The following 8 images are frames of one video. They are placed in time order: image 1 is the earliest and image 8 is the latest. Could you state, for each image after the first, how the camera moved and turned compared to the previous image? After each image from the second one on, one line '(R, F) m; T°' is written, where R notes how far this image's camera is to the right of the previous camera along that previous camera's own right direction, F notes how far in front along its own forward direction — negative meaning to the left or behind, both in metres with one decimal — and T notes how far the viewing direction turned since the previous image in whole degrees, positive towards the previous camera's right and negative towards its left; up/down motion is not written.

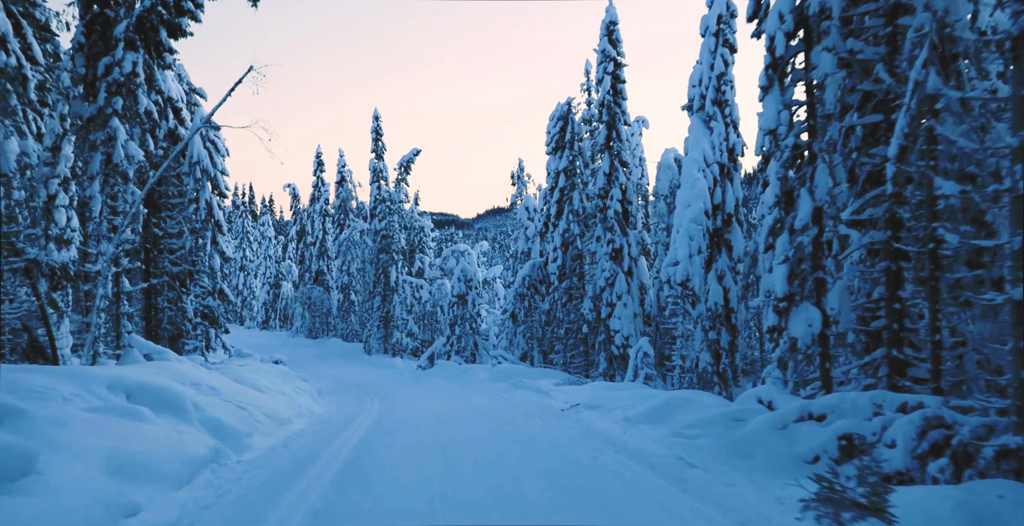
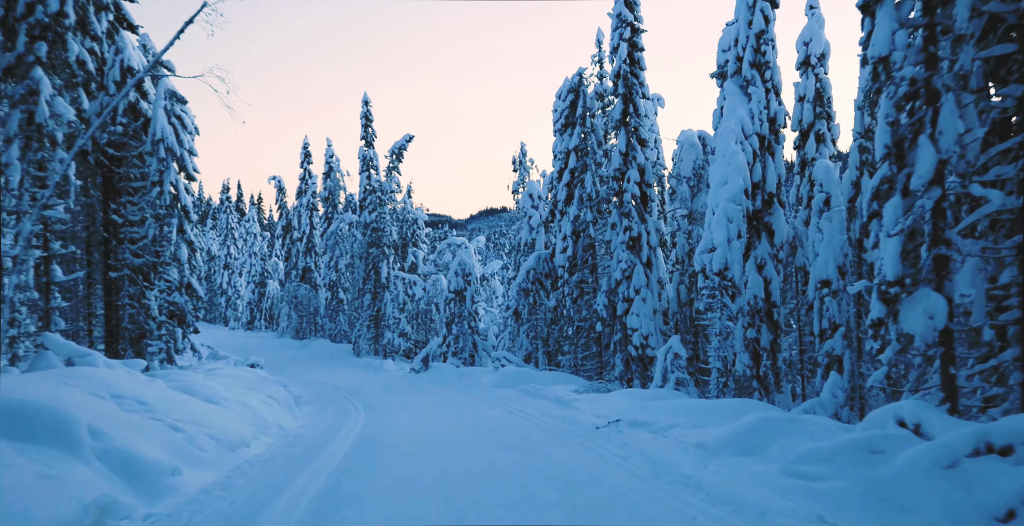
(-0.4, +2.9) m; +1°
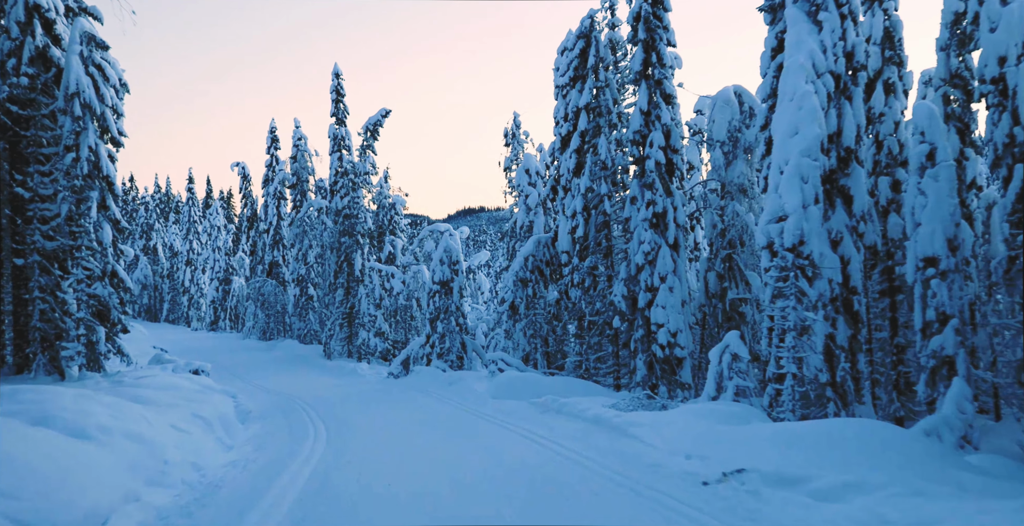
(-0.6, +4.1) m; +2°
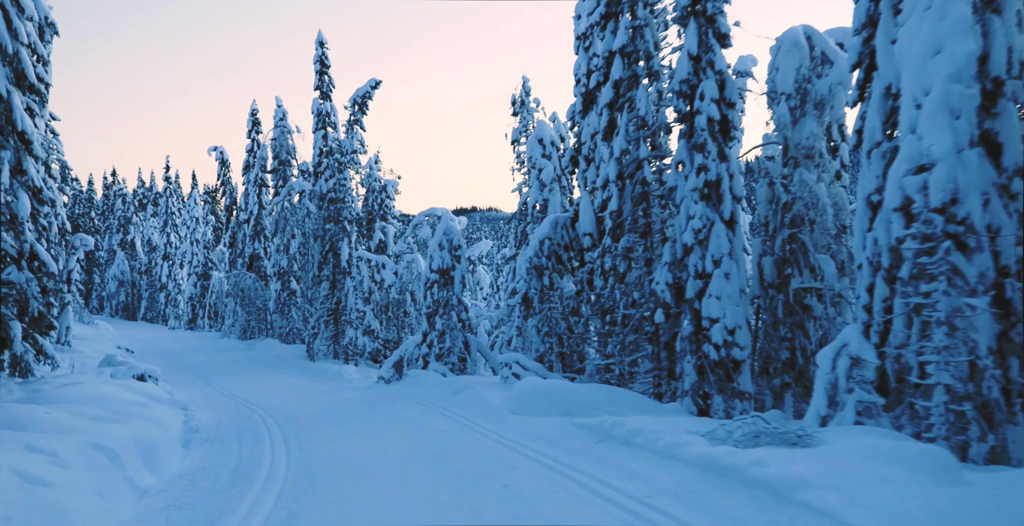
(-0.6, +3.8) m; +1°
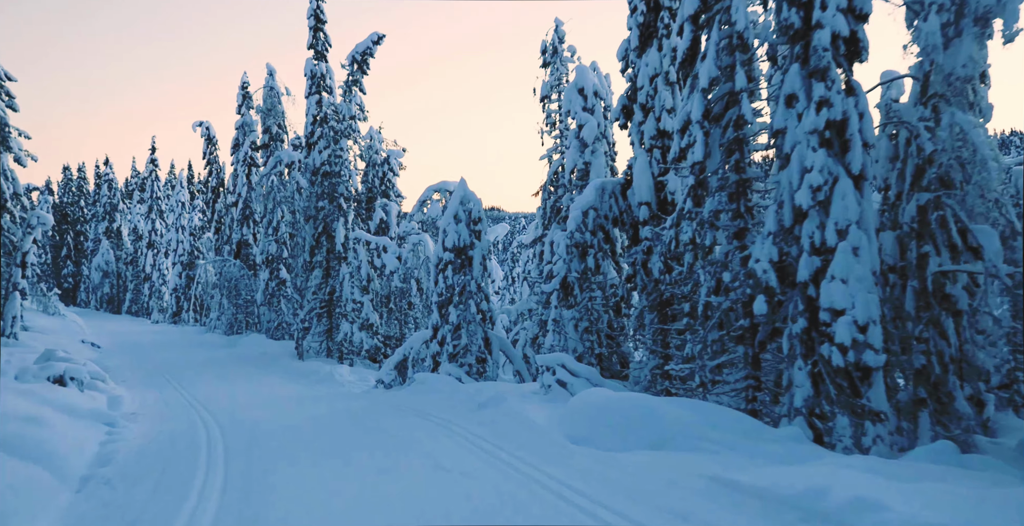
(-0.8, +4.3) m; 0°
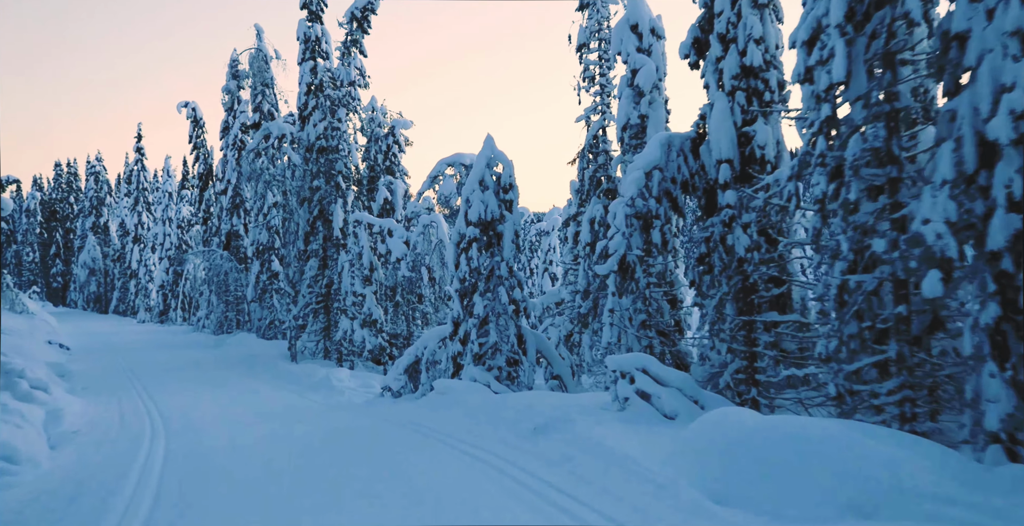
(-0.8, +3.5) m; 0°
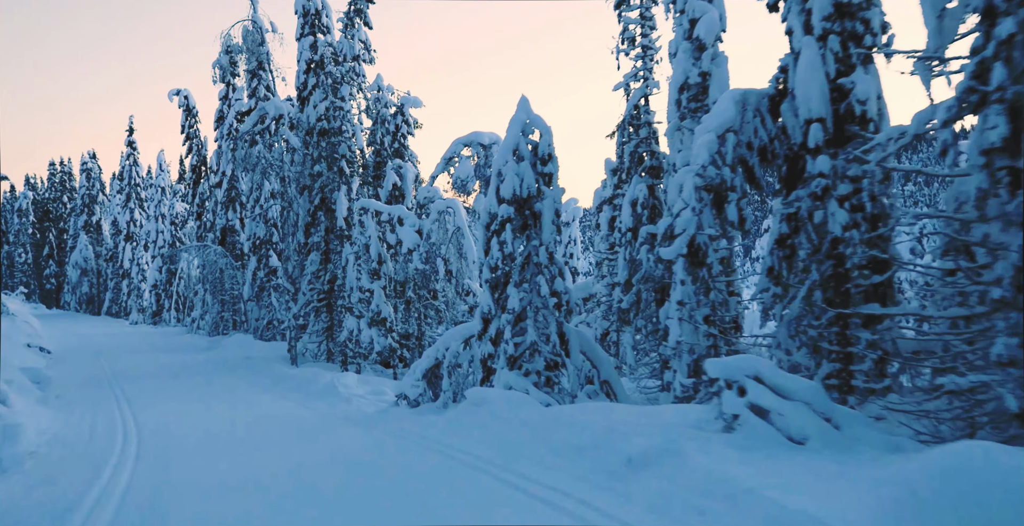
(-0.7, +2.2) m; 0°
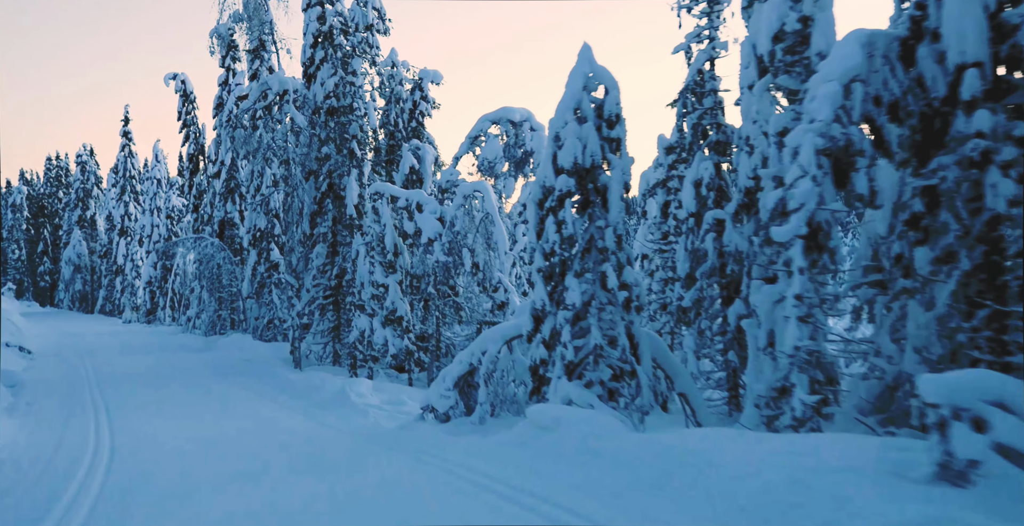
(-0.8, +2.2) m; 0°
